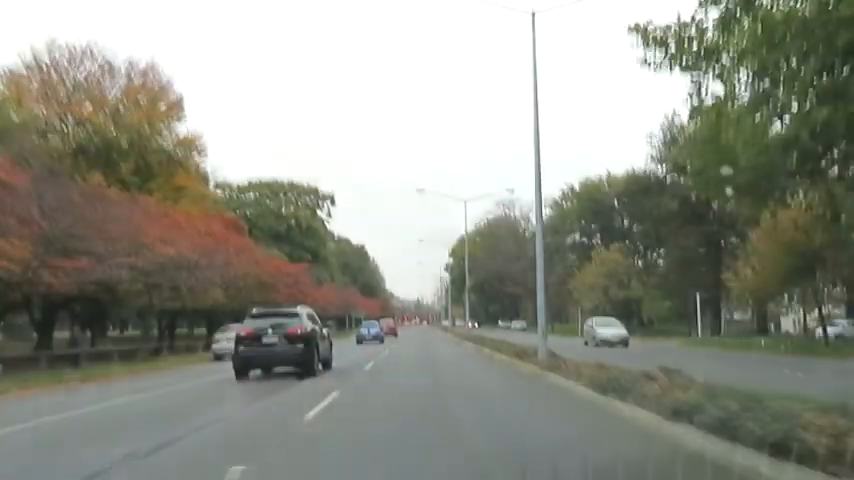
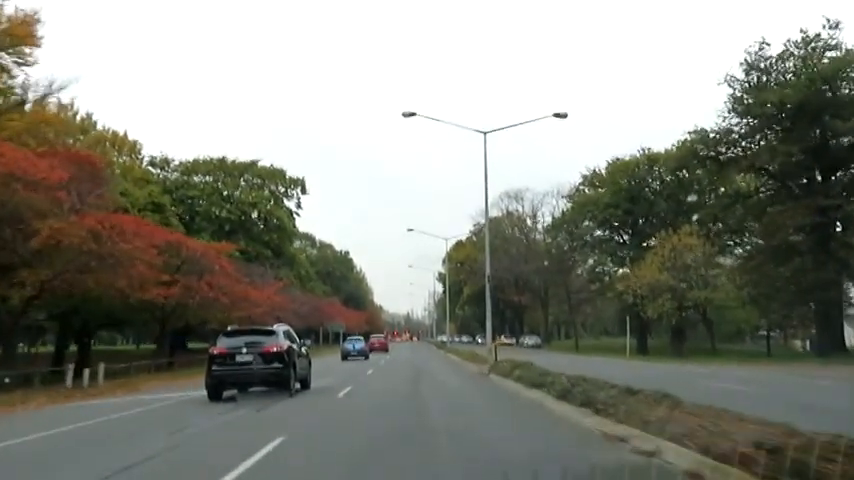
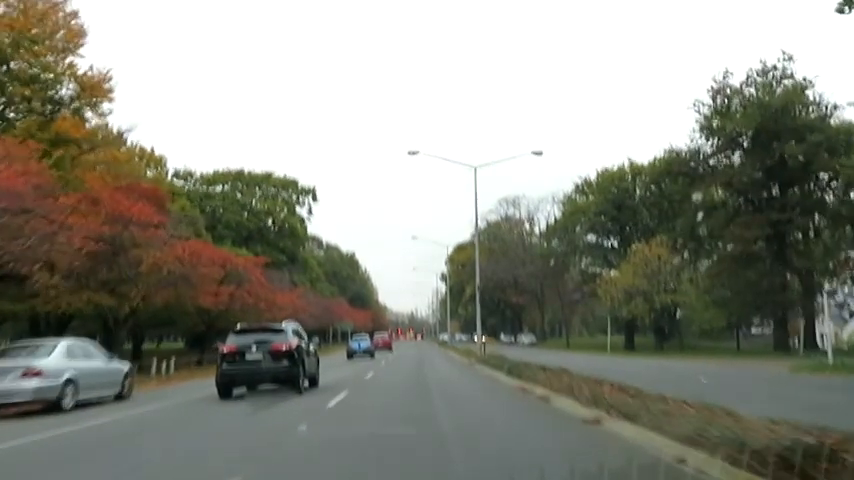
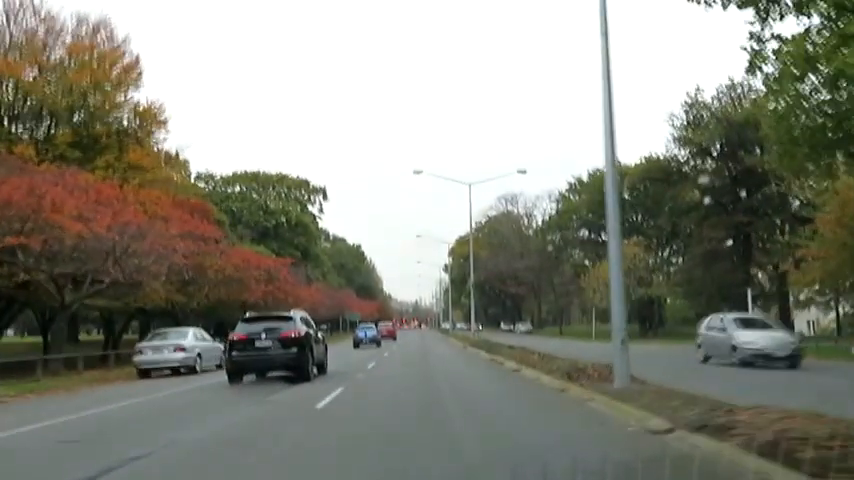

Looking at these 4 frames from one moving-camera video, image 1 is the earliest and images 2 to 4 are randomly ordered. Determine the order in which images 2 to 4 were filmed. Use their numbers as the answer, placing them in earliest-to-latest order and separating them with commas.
4, 3, 2
